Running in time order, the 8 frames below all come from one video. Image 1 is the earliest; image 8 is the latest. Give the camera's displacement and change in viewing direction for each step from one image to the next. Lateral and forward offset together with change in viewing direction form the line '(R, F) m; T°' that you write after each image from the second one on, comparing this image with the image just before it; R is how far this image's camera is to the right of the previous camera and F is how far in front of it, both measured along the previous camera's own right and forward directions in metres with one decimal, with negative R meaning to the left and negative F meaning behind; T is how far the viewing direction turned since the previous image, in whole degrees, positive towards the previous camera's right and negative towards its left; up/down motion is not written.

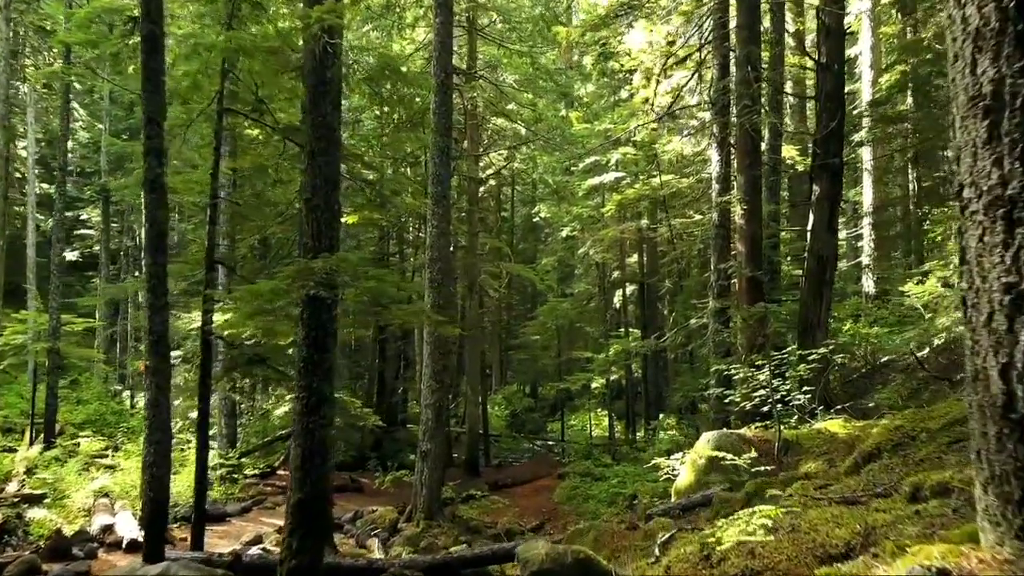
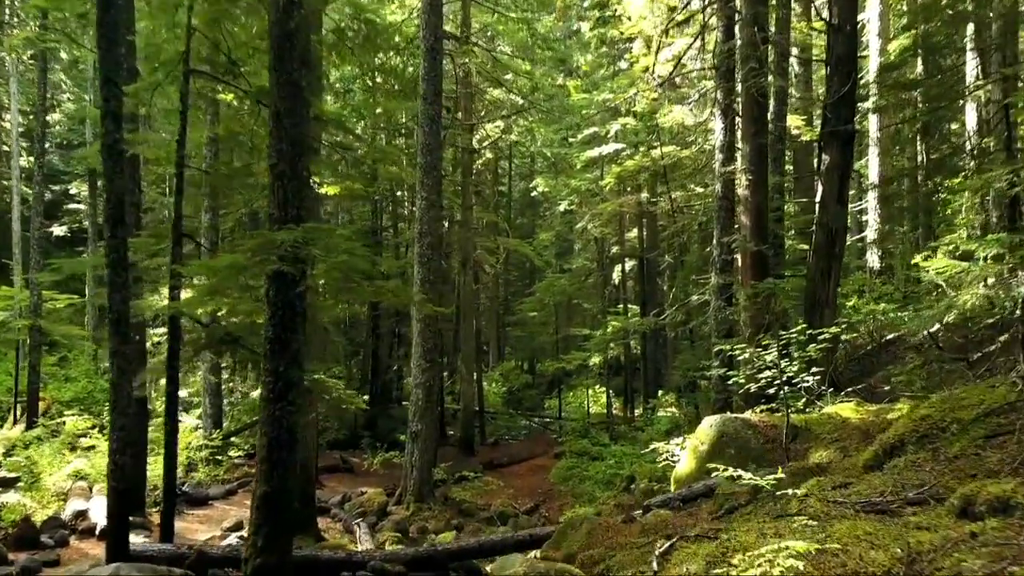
(+0.1, +0.6) m; 0°
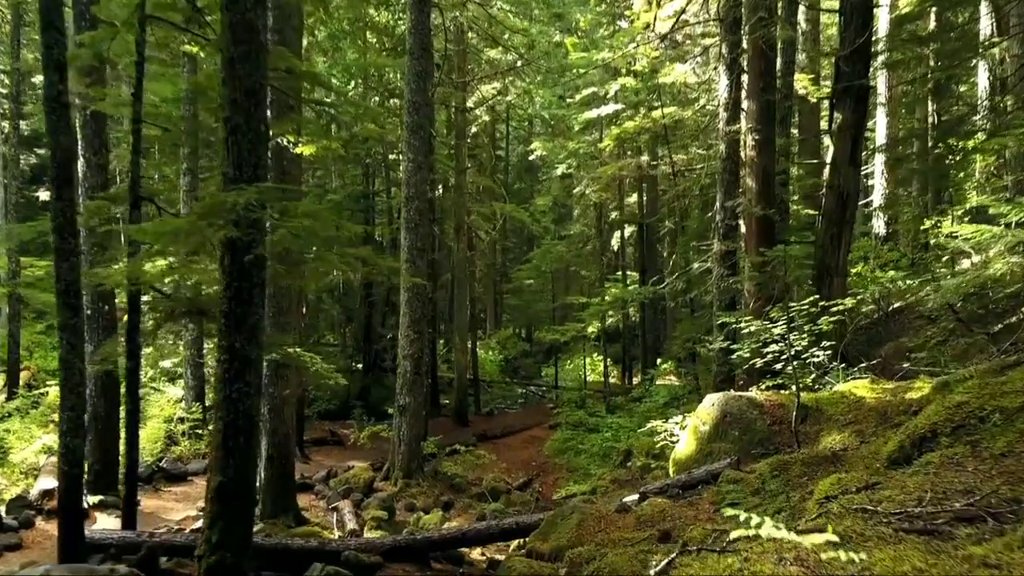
(+0.1, +0.6) m; 0°
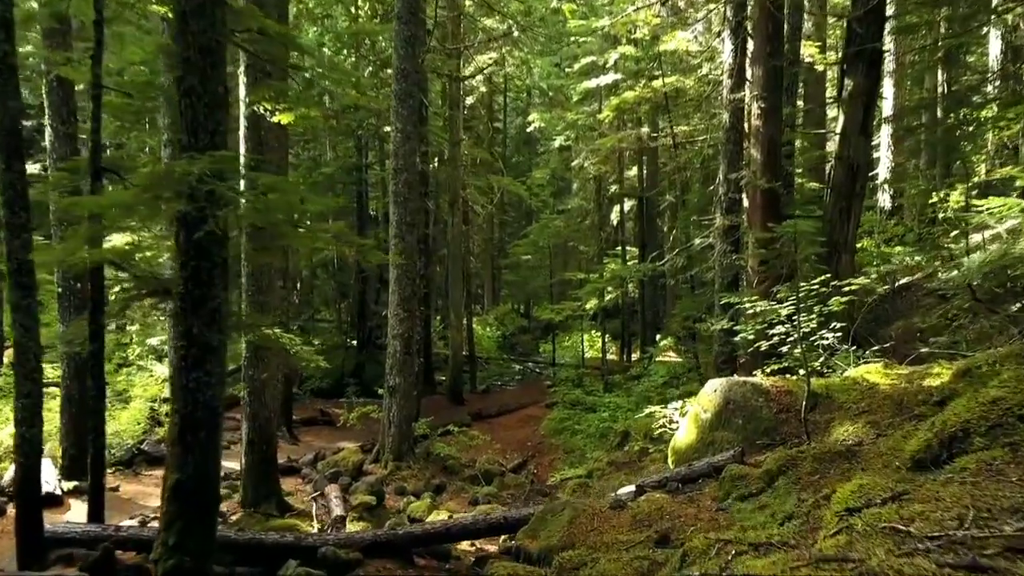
(+0.1, +0.5) m; 0°
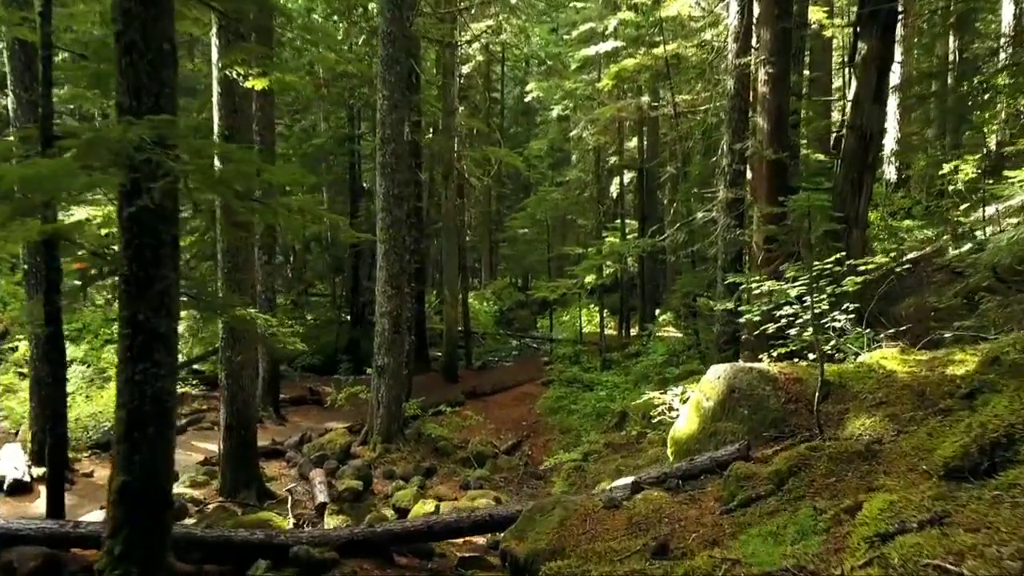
(+0.1, +0.5) m; 0°
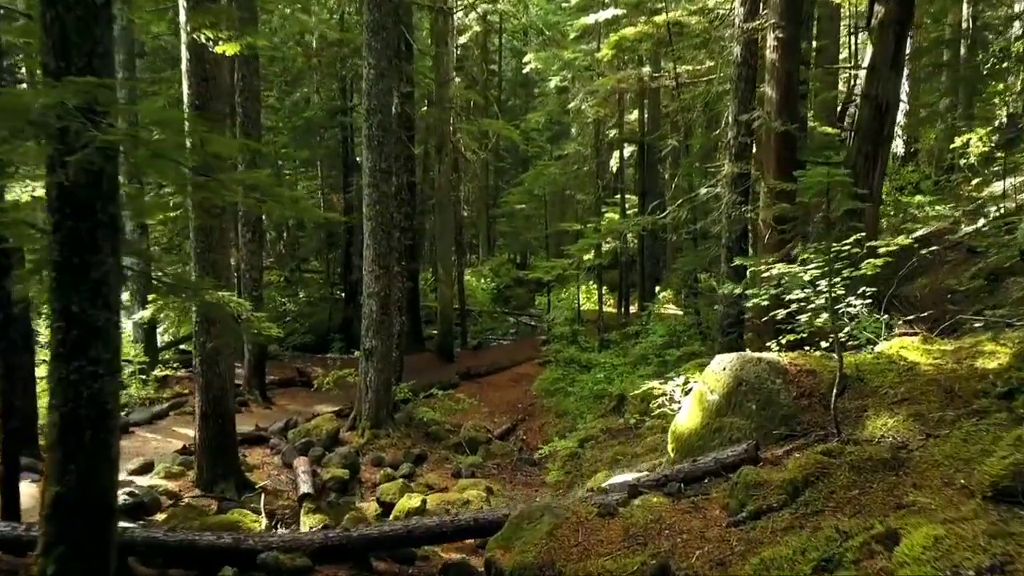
(+0.1, +0.5) m; 0°
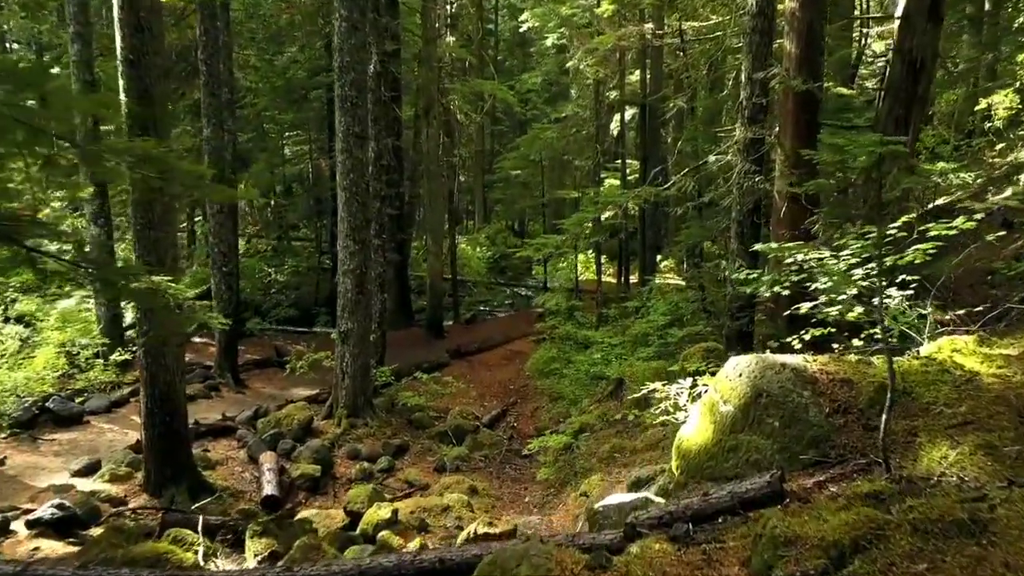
(+0.2, +0.9) m; 0°
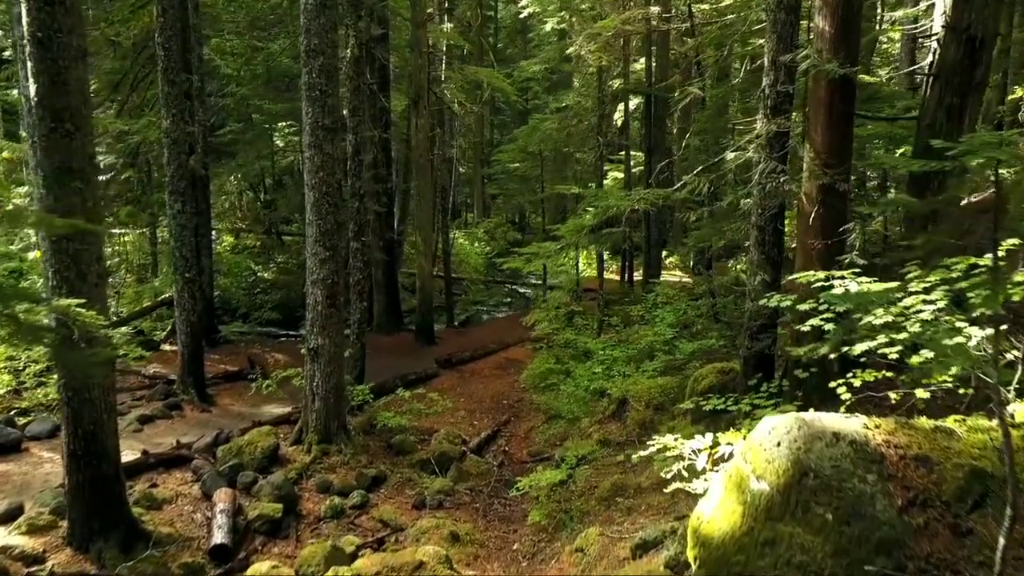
(+0.2, +1.1) m; 0°
